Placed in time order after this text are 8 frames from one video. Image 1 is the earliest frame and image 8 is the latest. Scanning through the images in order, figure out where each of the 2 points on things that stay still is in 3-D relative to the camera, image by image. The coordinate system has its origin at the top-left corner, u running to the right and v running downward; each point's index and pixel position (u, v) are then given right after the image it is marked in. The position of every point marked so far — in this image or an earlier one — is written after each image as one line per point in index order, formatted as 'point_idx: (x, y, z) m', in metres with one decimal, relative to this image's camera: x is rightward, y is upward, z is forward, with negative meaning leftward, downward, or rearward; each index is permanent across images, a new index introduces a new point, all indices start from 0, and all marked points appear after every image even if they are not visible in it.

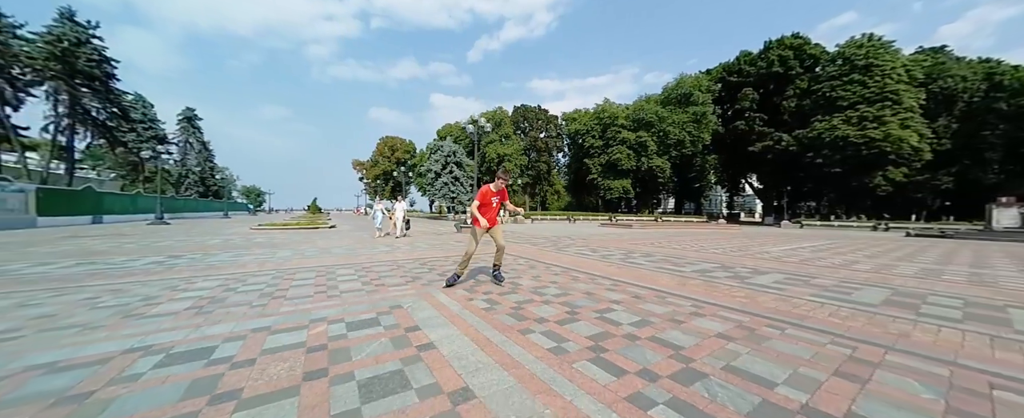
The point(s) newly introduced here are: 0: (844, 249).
0: (+14.4, -1.6, +14.3) m
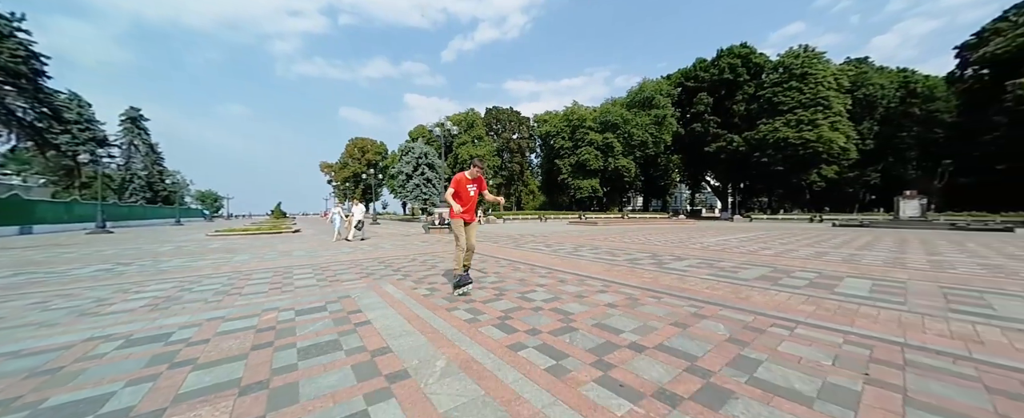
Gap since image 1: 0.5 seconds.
0: (+13.4, -1.3, +14.9) m
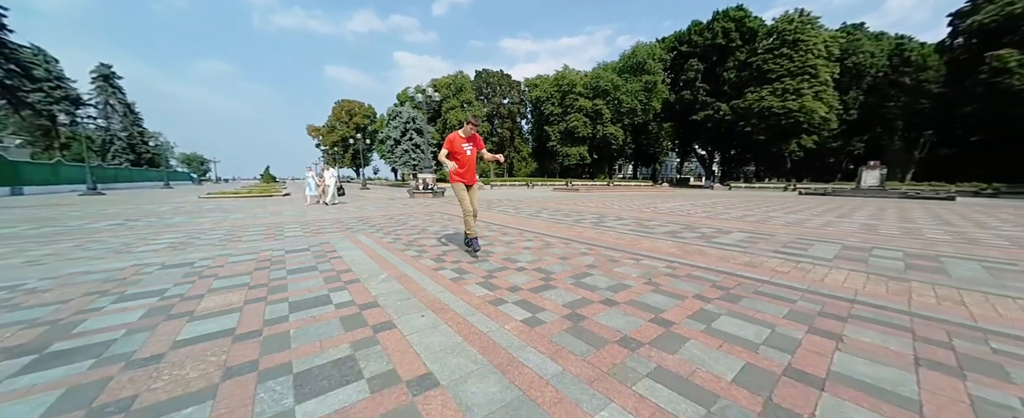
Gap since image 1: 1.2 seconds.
0: (+12.2, +0.3, +16.3) m
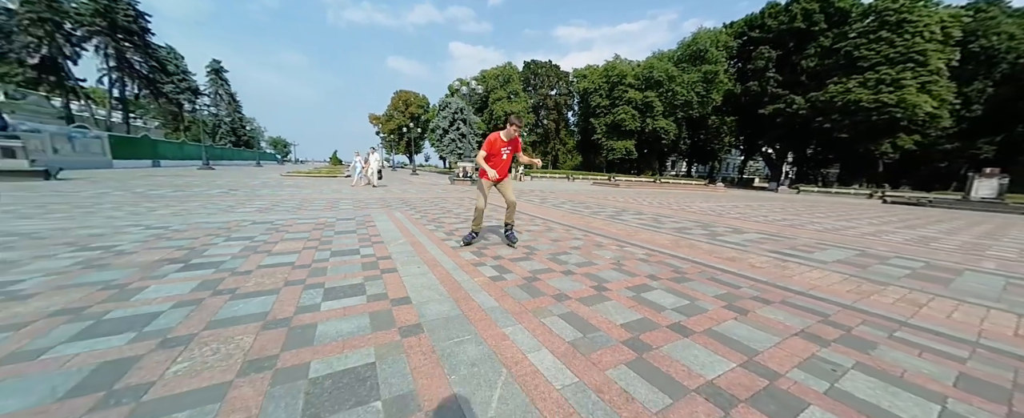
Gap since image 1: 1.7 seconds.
0: (+13.9, +0.1, +15.0) m
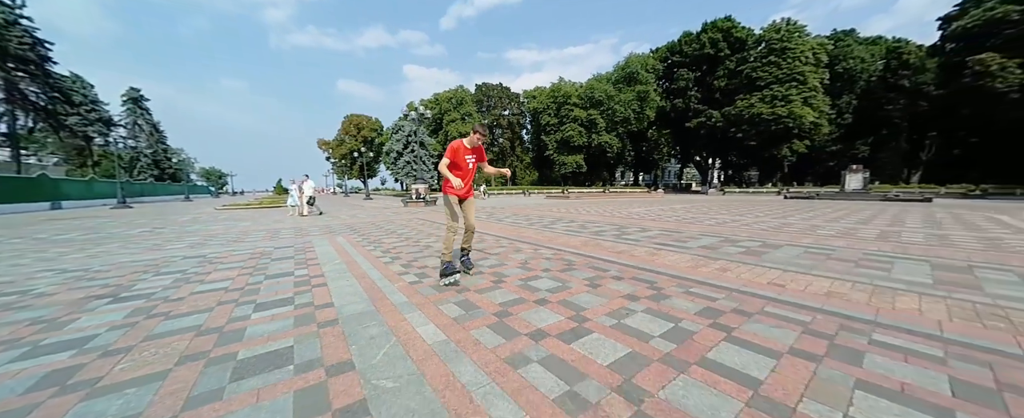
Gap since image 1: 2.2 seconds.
0: (+11.2, +0.1, +17.3) m
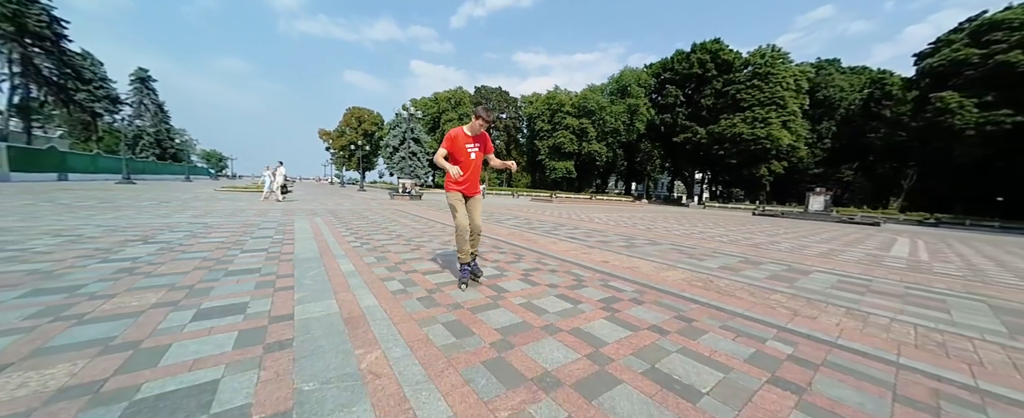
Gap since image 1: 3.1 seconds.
0: (+9.7, -0.5, +18.9) m
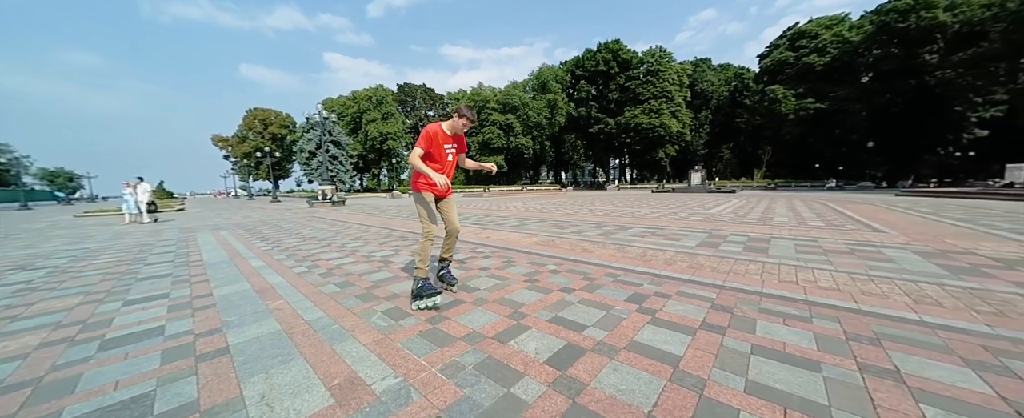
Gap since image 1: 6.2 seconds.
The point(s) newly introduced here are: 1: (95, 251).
0: (+4.7, +0.6, +21.6) m
1: (-9.0, -0.9, +6.4) m
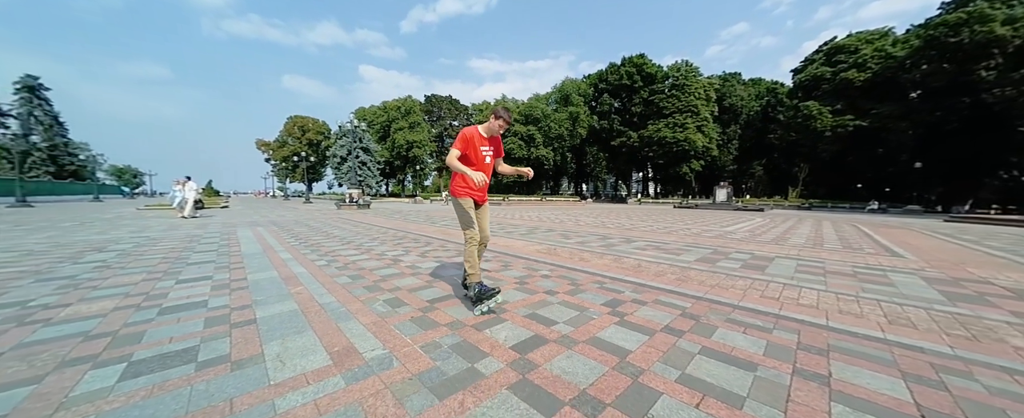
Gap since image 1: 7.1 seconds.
0: (+6.0, -0.3, +21.5) m
1: (-8.8, -0.8, +7.3) m
